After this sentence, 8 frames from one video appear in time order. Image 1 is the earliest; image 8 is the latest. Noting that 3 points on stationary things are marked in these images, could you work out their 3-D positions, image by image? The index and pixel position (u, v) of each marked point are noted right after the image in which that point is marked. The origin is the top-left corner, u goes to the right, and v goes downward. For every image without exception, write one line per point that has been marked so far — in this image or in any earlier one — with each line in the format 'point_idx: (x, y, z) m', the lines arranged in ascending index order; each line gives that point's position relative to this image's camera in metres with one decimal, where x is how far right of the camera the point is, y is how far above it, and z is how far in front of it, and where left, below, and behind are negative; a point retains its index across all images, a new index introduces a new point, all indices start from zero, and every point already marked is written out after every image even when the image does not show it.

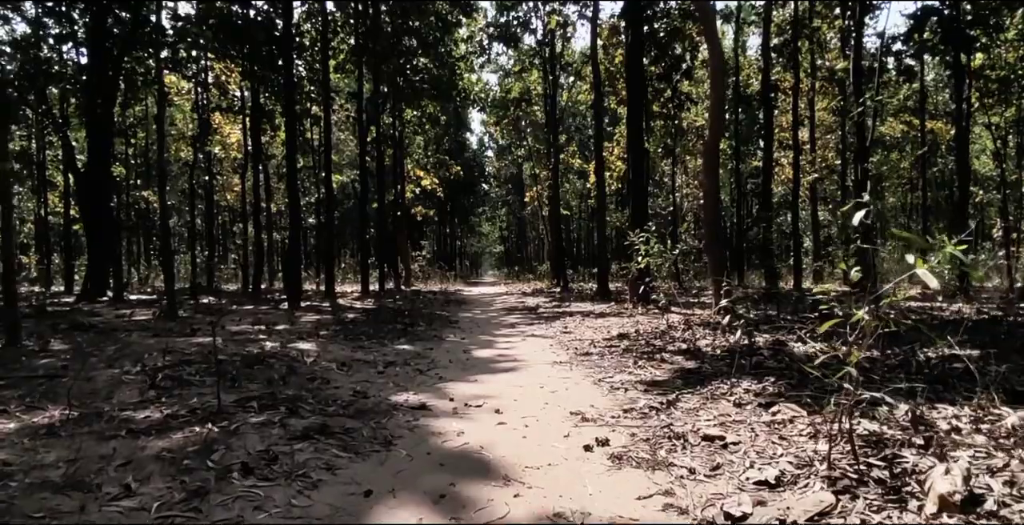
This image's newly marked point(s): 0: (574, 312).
0: (+1.2, -1.0, +12.1) m
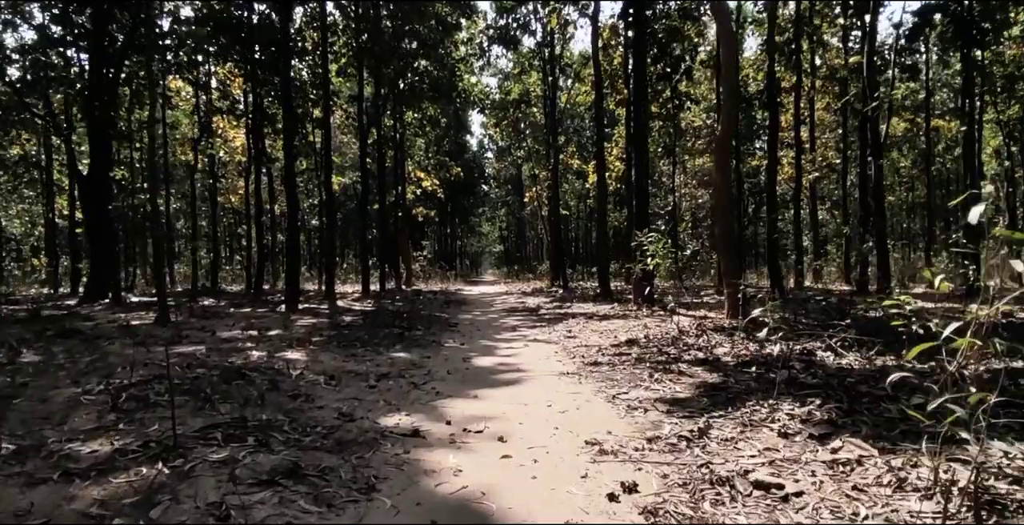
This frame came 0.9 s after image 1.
0: (+1.3, -1.0, +11.6) m
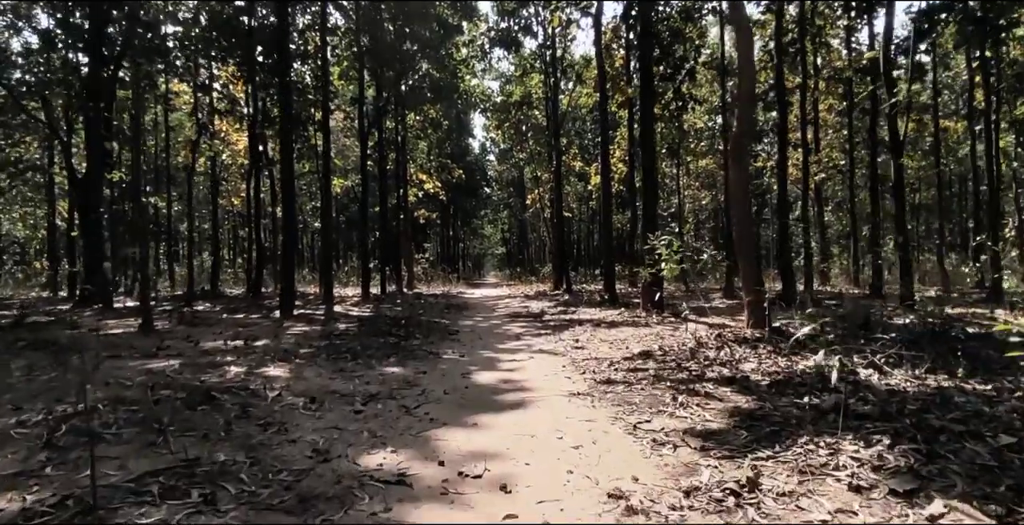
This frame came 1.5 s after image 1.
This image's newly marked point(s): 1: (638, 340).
0: (+1.3, -1.1, +11.1) m
1: (+1.6, -1.0, +7.6) m
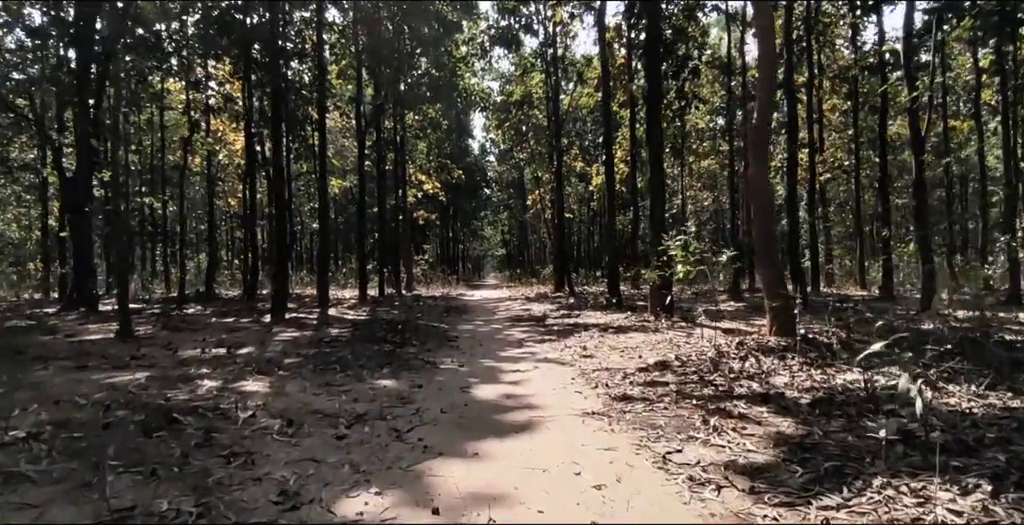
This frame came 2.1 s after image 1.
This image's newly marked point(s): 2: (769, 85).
0: (+1.4, -1.1, +10.5) m
1: (+1.7, -1.0, +7.1) m
2: (+3.3, +2.3, +7.7) m
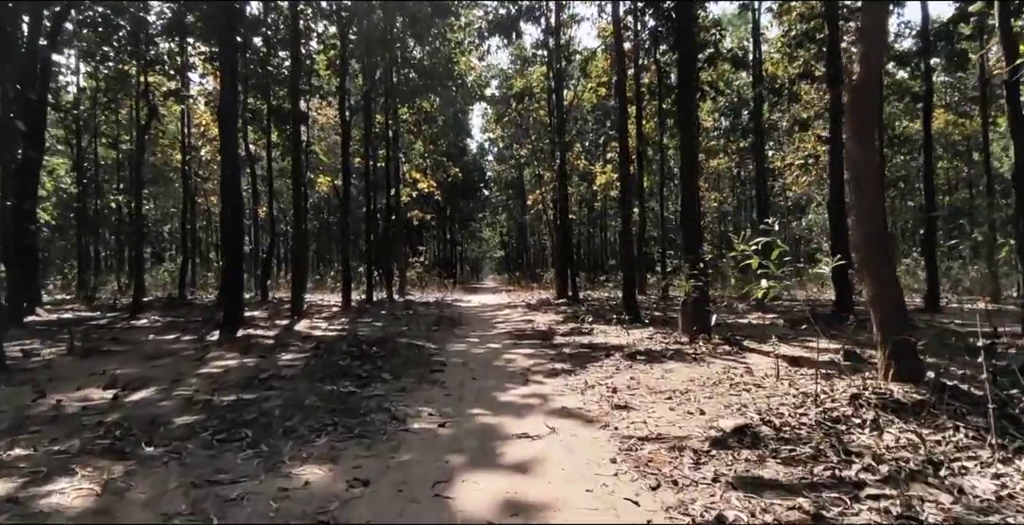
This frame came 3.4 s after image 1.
0: (+1.4, -1.2, +8.5) m
1: (+1.7, -1.1, +5.1) m
2: (+3.3, +2.2, +5.7) m
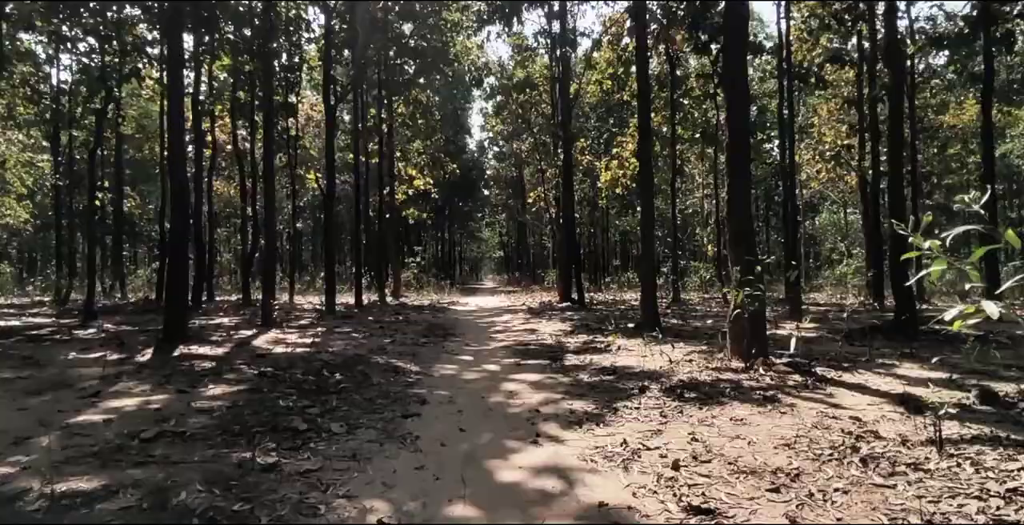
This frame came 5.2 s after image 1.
0: (+1.4, -1.2, +6.6) m
1: (+1.7, -1.1, +3.2) m
2: (+3.4, +2.1, +3.8) m
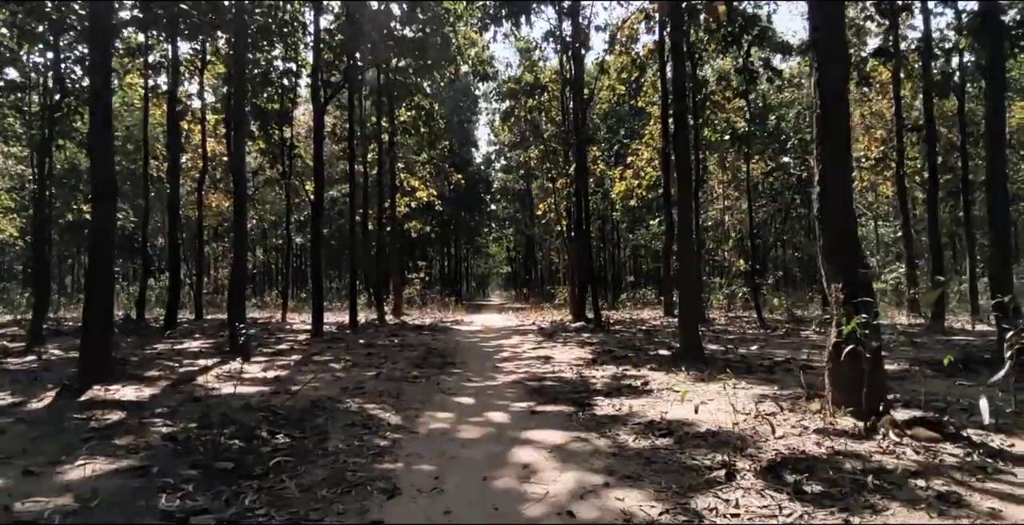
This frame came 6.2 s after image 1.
0: (+1.5, -1.4, +4.7) m
1: (+1.8, -1.1, +1.2) m
2: (+3.5, +2.1, +1.9) m
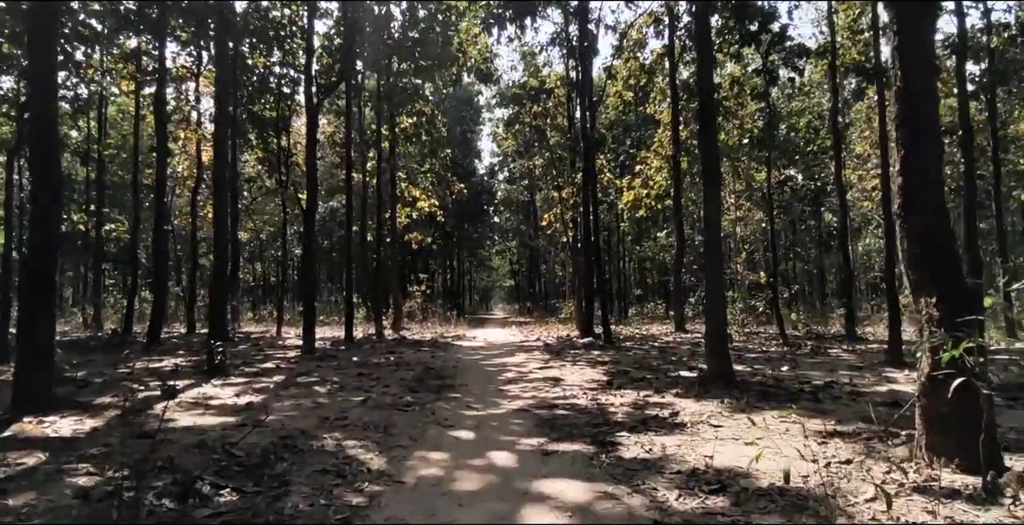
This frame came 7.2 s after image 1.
0: (+1.6, -1.4, +3.6) m
1: (+1.8, -1.1, +0.2) m
2: (+3.5, +2.1, +0.9) m
